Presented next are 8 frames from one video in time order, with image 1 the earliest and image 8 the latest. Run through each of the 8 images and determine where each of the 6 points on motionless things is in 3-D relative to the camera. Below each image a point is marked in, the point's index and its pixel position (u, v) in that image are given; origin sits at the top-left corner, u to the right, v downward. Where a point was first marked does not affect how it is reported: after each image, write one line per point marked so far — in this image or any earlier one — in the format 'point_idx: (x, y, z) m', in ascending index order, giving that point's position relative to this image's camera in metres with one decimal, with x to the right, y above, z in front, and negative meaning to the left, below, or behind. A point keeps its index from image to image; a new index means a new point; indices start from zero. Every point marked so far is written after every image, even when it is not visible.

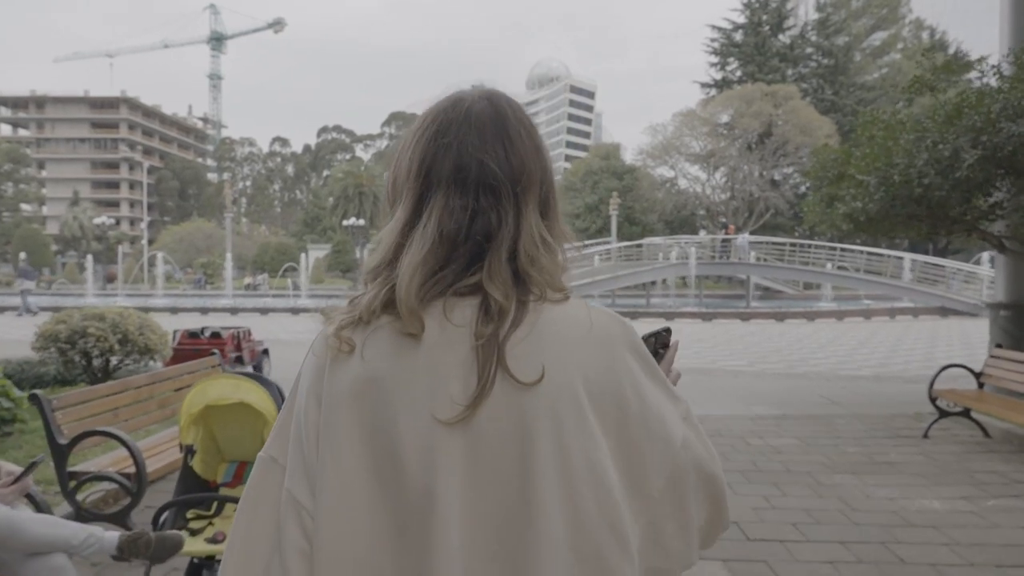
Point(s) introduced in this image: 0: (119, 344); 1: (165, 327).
0: (-3.8, -0.5, +6.9) m
1: (-9.2, -1.0, +19.2) m
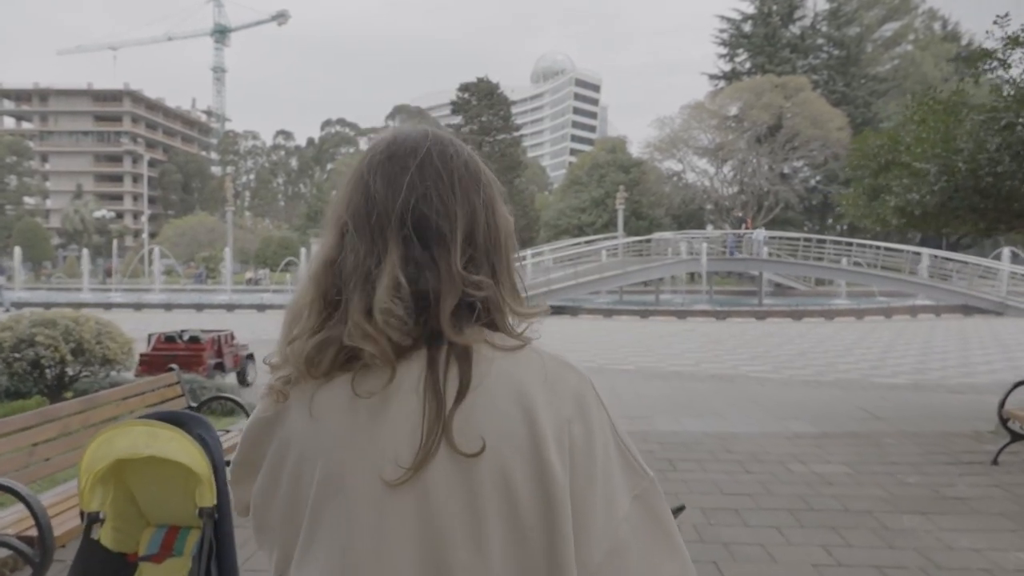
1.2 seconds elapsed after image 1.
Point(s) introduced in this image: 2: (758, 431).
0: (-3.7, -0.6, +6.0) m
1: (-9.1, -1.0, +18.4) m
2: (+2.4, -1.4, +7.0) m
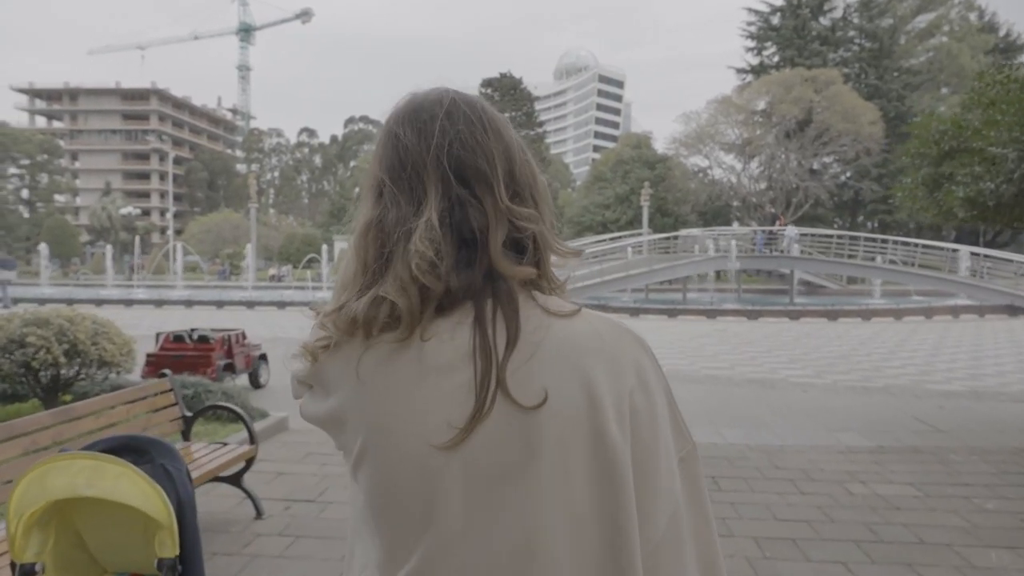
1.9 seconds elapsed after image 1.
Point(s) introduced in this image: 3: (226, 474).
0: (-3.5, -0.5, +5.6) m
1: (-8.5, -0.9, +18.1) m
2: (+2.6, -1.4, +6.4) m
3: (-1.8, -1.2, +4.5) m
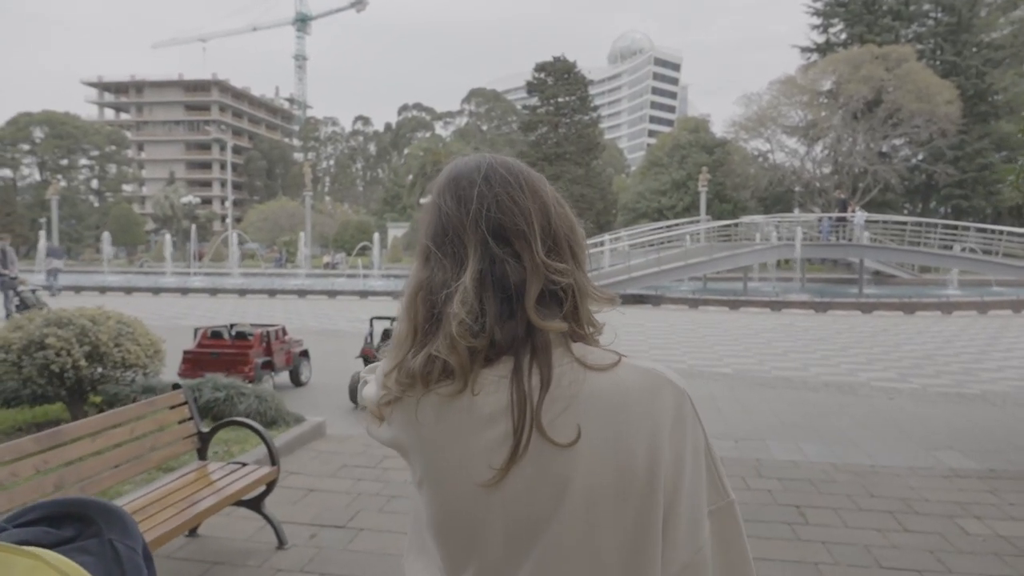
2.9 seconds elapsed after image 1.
0: (-3.1, -0.5, +5.3) m
1: (-7.1, -0.6, +18.1) m
2: (+3.1, -1.4, +5.6) m
3: (-1.5, -1.2, +4.0) m
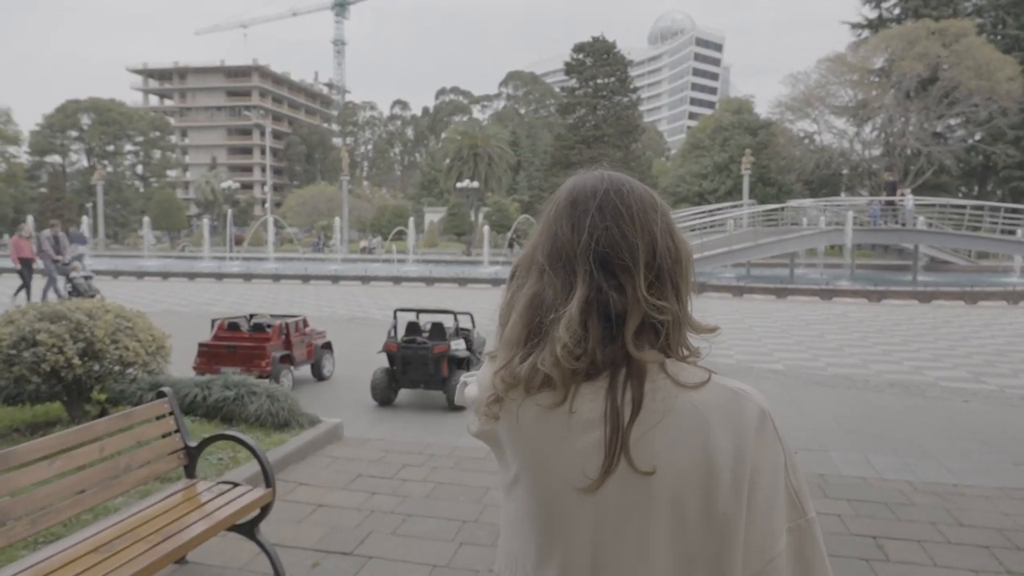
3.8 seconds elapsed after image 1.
0: (-2.9, -0.5, +4.8) m
1: (-6.3, -0.2, +17.9) m
2: (+3.3, -1.4, +4.9) m
3: (-1.3, -1.1, +3.5) m
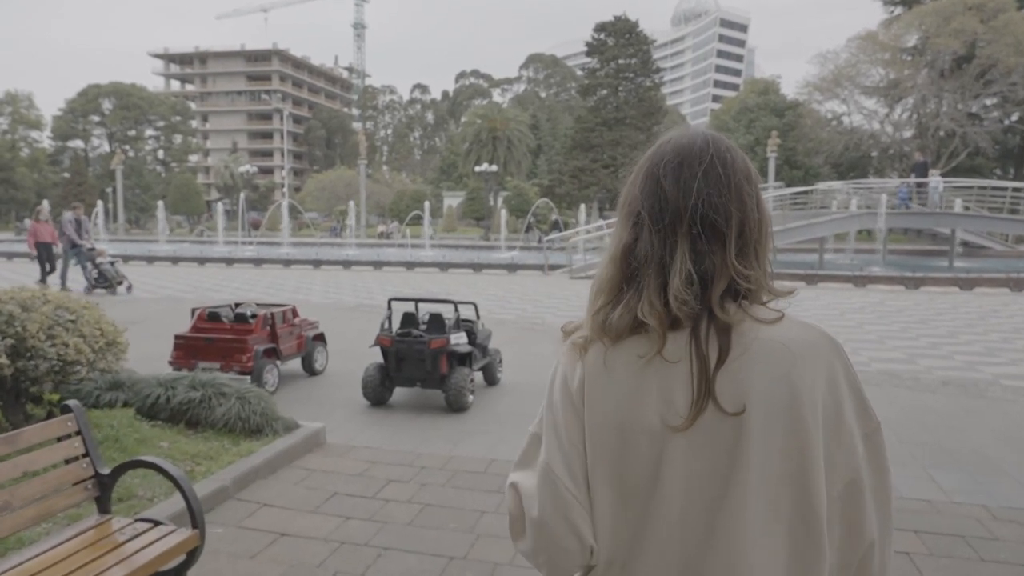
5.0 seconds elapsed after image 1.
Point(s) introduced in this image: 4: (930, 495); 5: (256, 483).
0: (-2.9, -0.4, +4.2) m
1: (-5.9, +0.1, +17.3) m
2: (+3.3, -1.3, +4.0) m
3: (-1.4, -1.1, +2.8) m
4: (+2.6, -1.3, +4.4) m
5: (-1.6, -1.2, +4.4) m
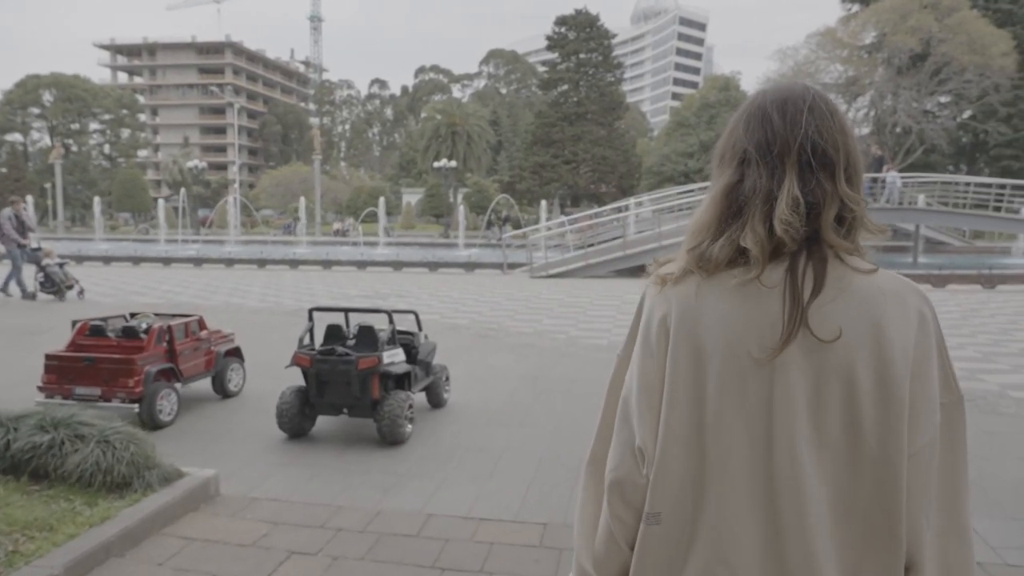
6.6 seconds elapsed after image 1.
0: (-3.2, -0.5, +3.0) m
1: (-6.8, +0.1, +15.9) m
2: (+3.0, -1.3, +3.2) m
3: (-1.6, -1.2, +1.7) m
4: (+2.3, -1.3, +3.5) m
5: (-1.8, -1.2, +3.3) m
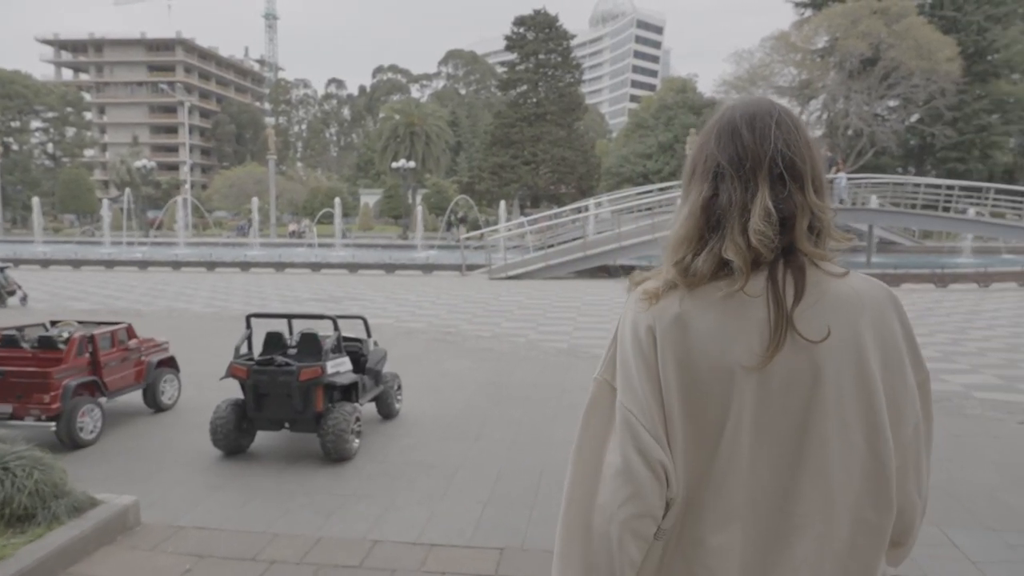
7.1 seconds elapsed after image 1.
0: (-3.4, -0.5, +2.5) m
1: (-7.7, 0.0, +15.2) m
2: (+2.8, -1.3, +3.0) m
3: (-1.7, -1.2, +1.3) m
4: (+2.1, -1.3, +3.3) m
5: (-2.0, -1.3, +2.8) m
